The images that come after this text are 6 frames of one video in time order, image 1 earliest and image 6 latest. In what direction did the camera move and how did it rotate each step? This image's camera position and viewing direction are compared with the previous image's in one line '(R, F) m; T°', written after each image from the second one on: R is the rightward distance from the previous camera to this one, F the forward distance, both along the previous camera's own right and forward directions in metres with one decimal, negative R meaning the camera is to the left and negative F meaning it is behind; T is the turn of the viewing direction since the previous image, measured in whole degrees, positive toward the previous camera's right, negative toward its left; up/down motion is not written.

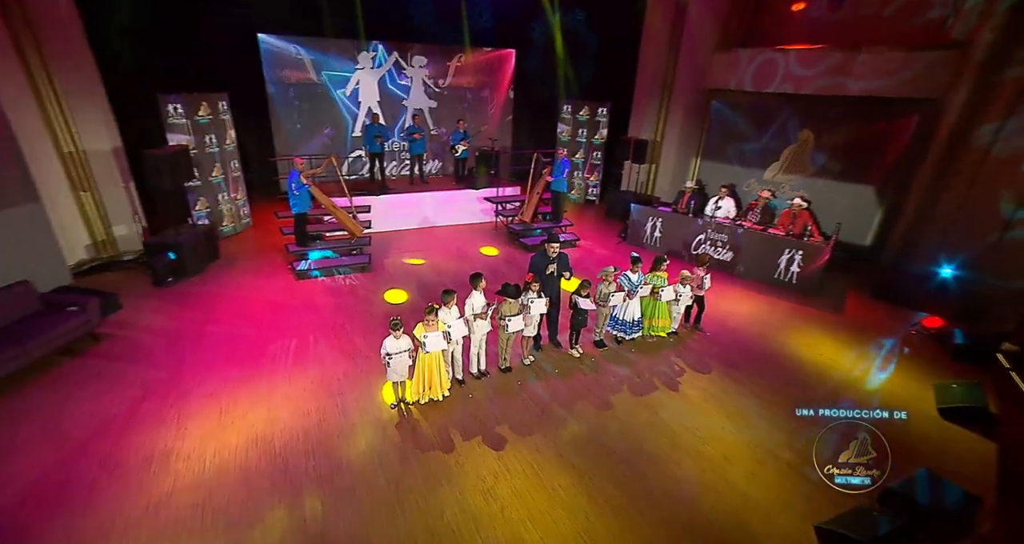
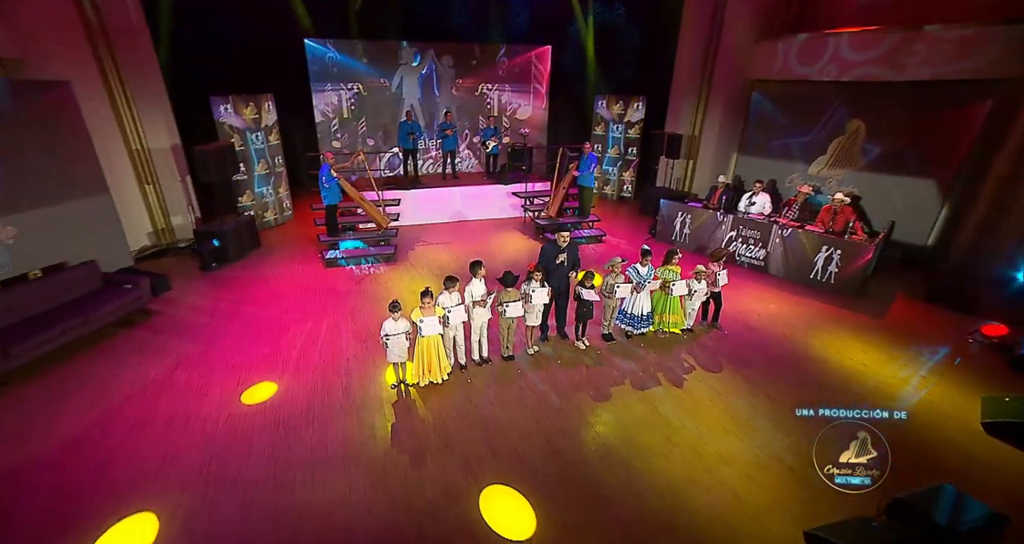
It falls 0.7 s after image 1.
(+0.4, 0.0) m; -6°
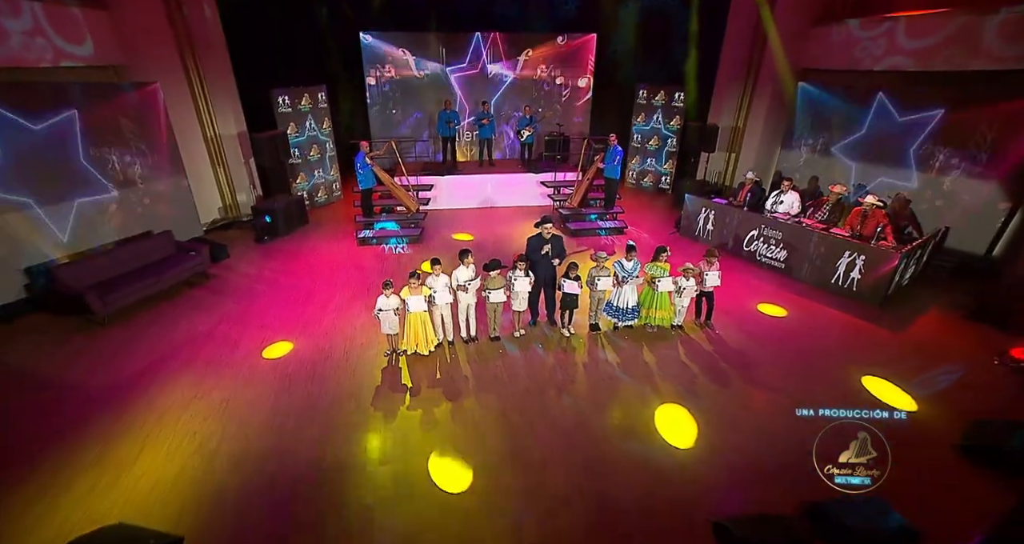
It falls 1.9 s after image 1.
(+0.8, -0.3) m; -8°
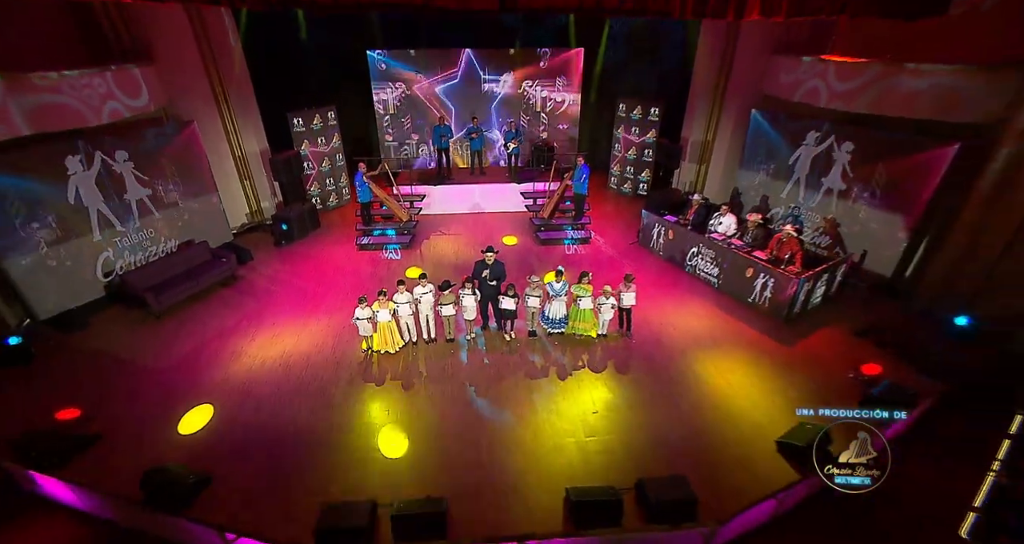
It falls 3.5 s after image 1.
(+1.1, -1.1) m; -4°
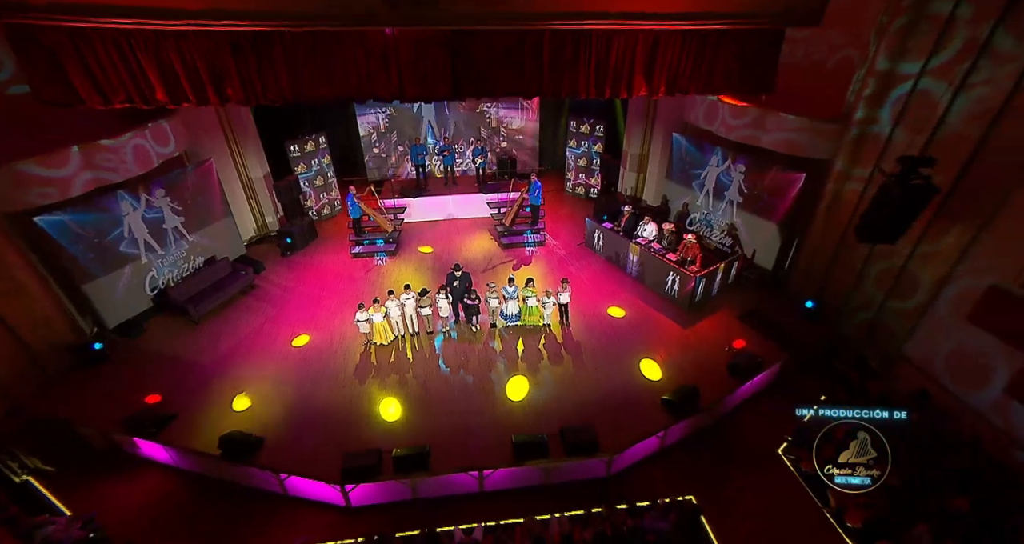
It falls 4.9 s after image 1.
(+0.6, -1.7) m; +1°
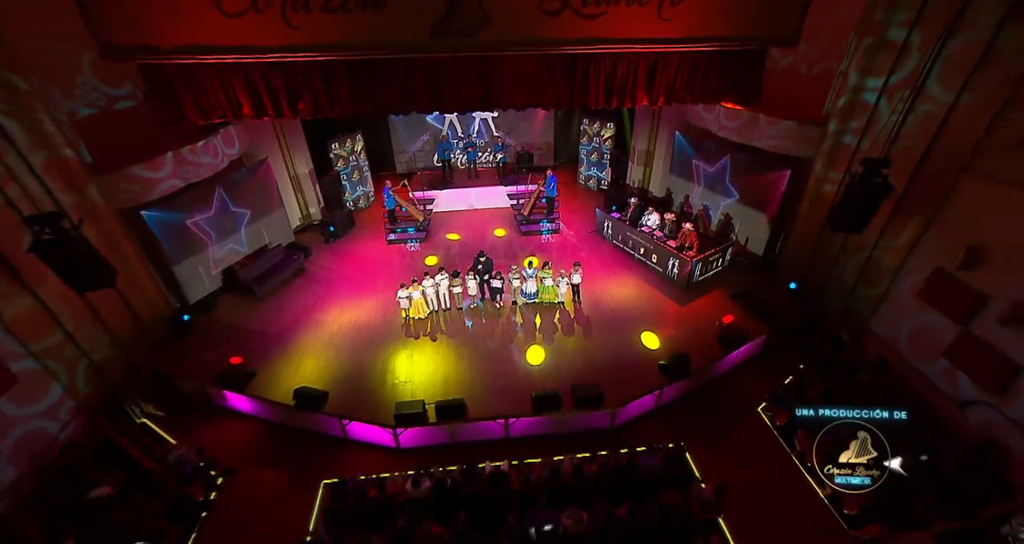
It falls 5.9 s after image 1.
(-0.2, -1.2) m; -2°
